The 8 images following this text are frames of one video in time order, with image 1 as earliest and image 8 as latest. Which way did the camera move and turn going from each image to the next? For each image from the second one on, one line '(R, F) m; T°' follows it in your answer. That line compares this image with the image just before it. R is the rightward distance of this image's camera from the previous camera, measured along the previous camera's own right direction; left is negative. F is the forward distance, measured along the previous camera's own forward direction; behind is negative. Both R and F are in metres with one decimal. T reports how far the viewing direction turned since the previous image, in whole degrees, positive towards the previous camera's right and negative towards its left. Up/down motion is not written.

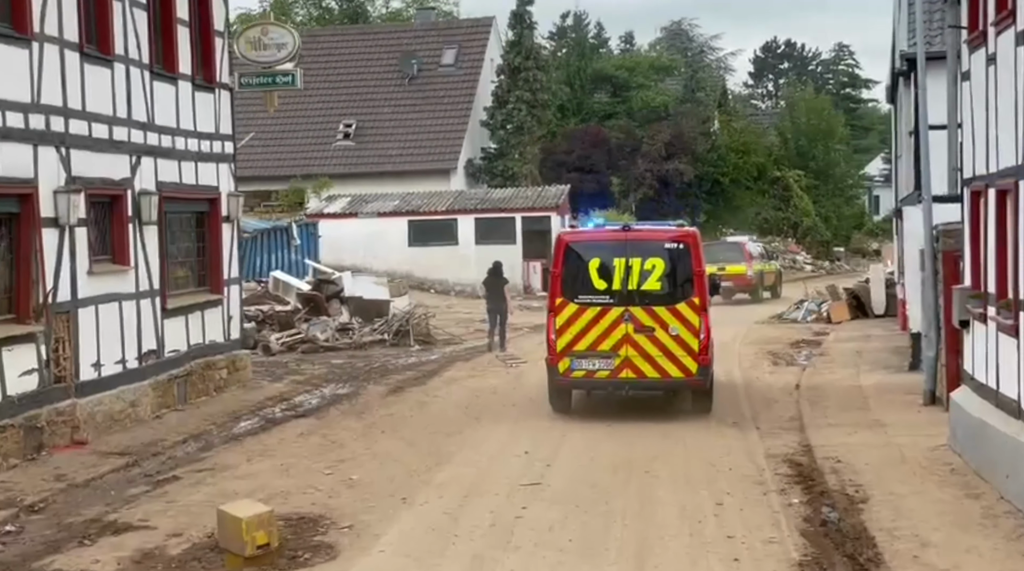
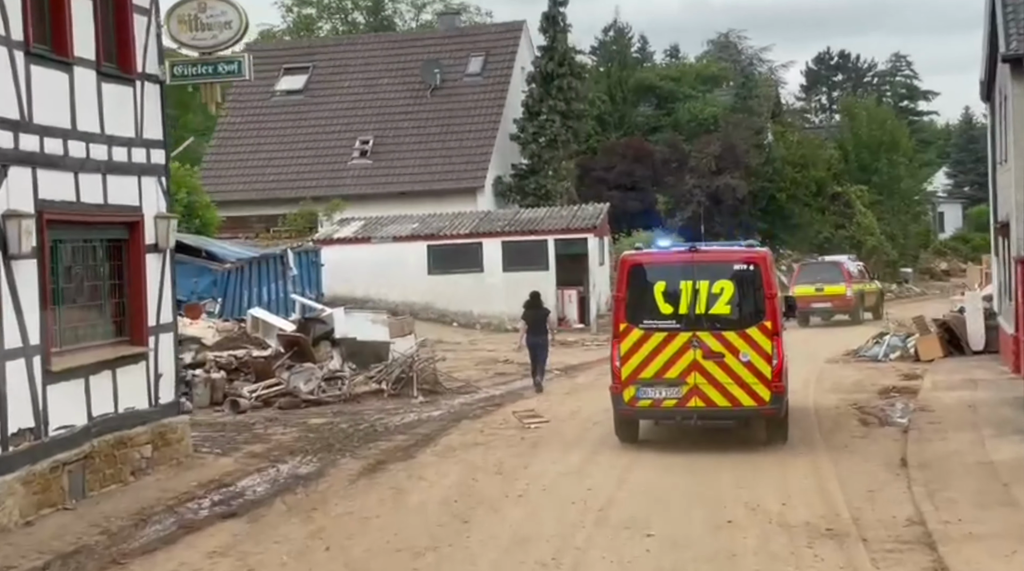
(+0.4, +4.3) m; -2°
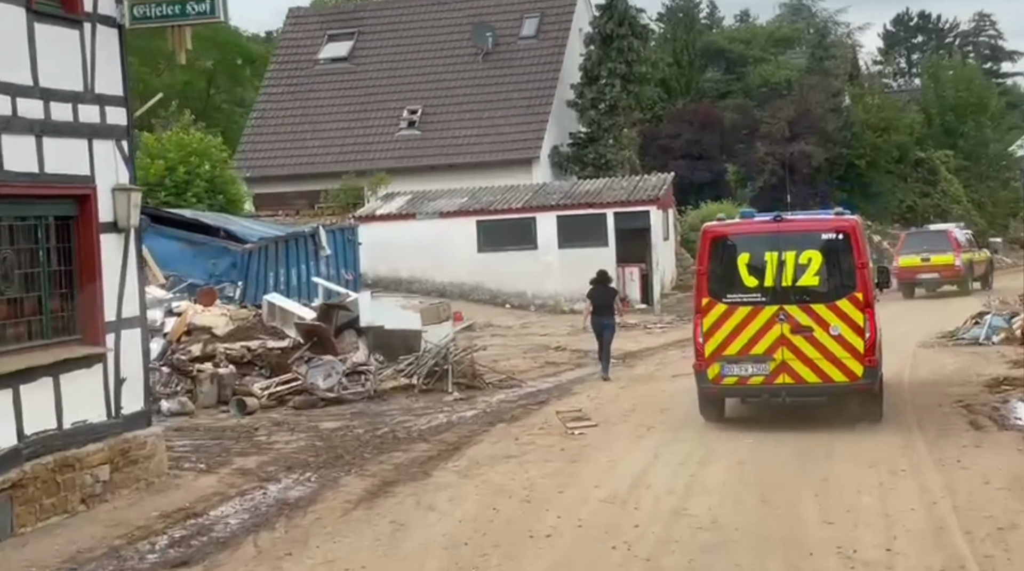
(+0.3, +2.6) m; -3°
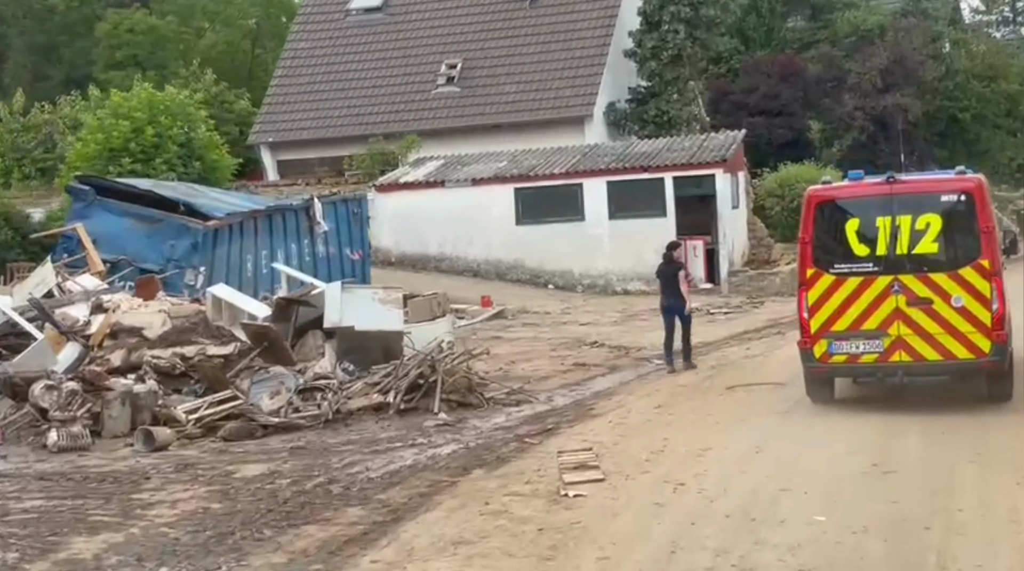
(+0.9, +4.4) m; -4°
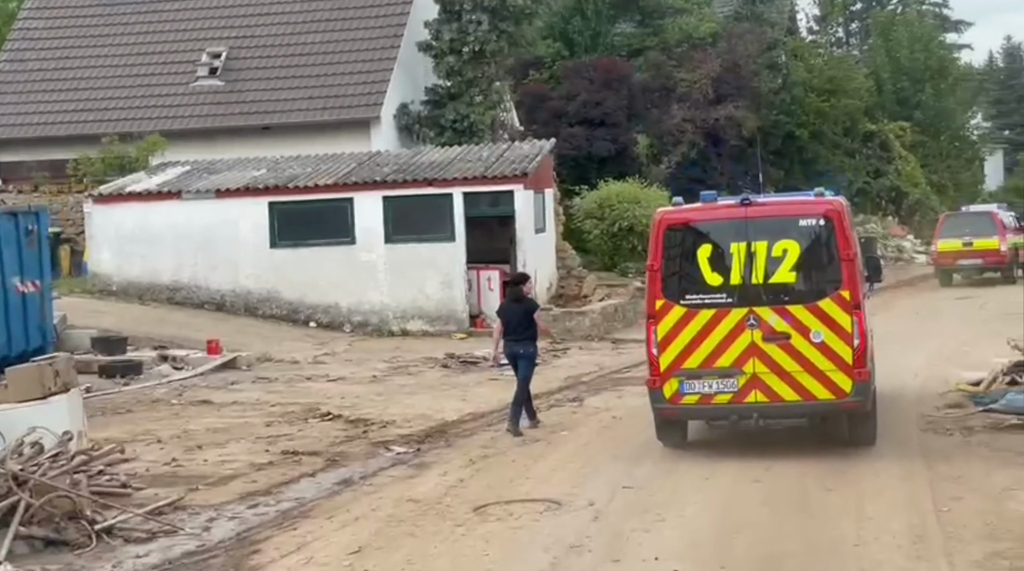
(+1.5, +5.2) m; +7°
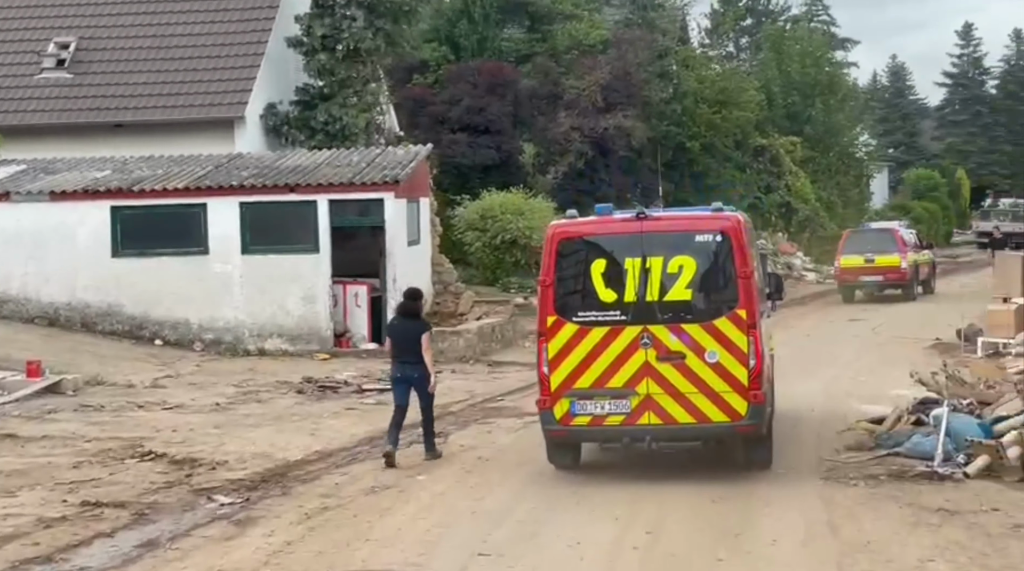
(+0.4, +1.8) m; +5°
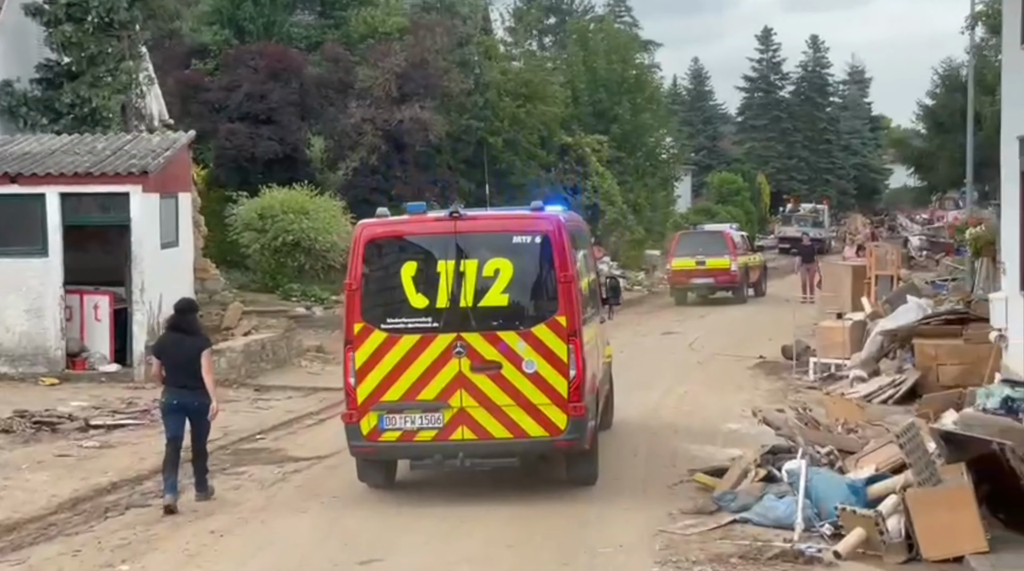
(+0.4, +3.0) m; +8°
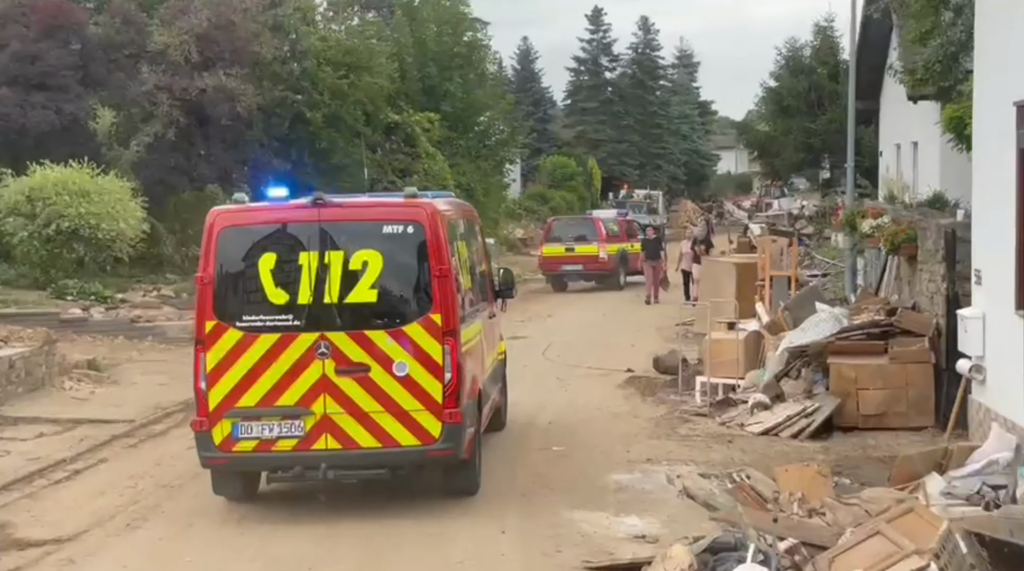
(0.0, +3.6) m; +8°
